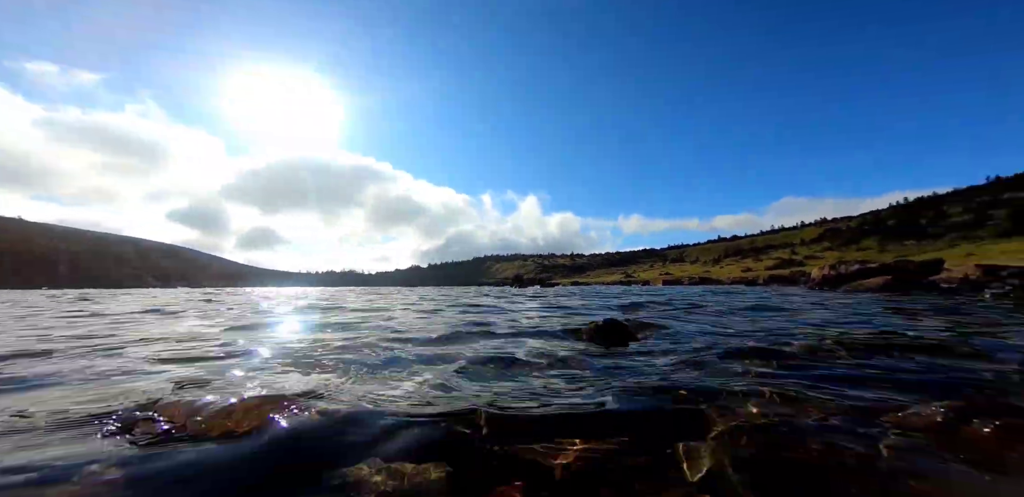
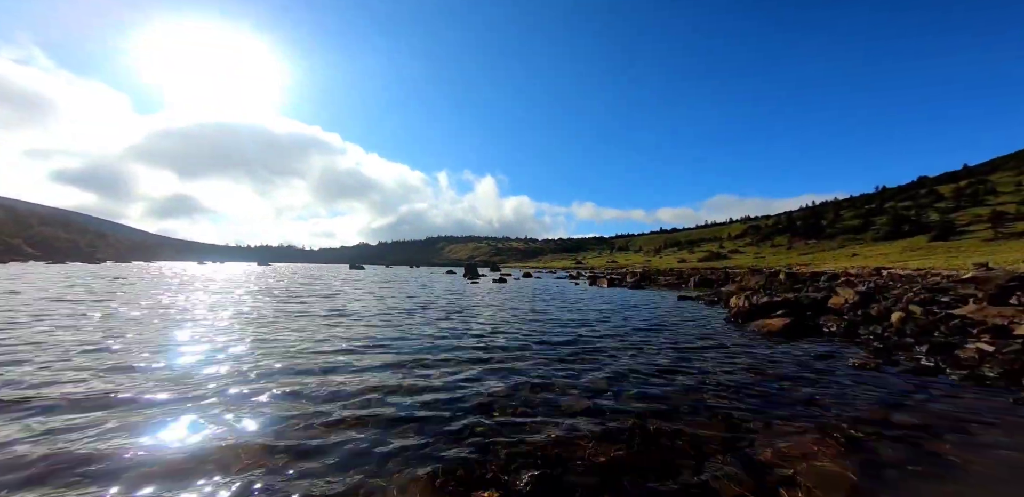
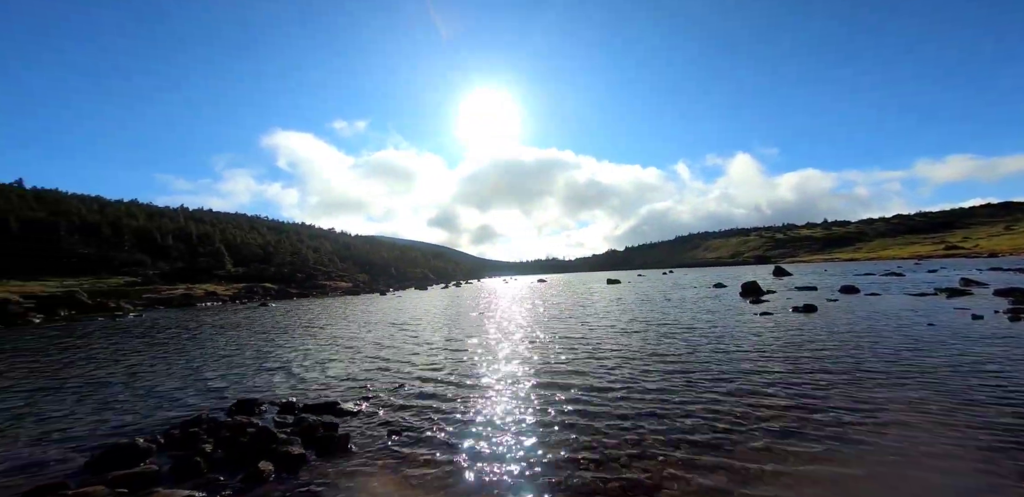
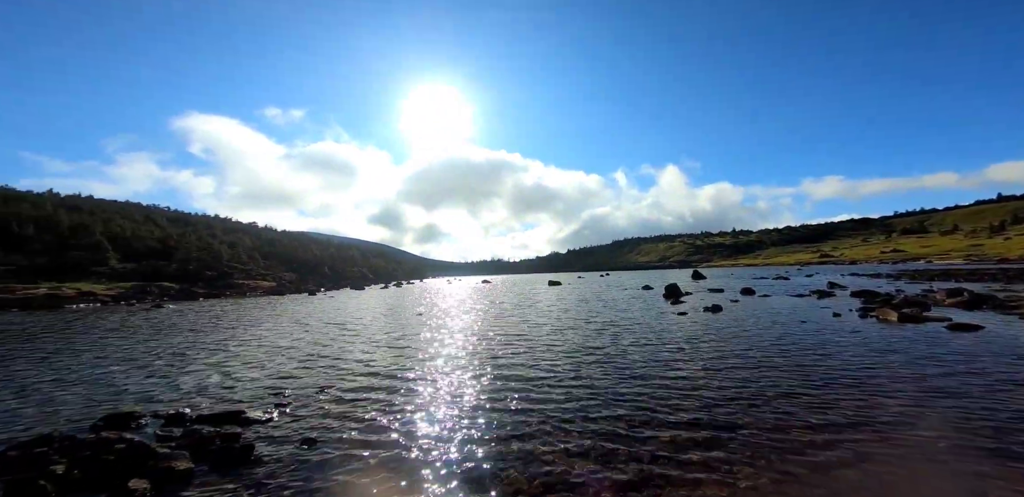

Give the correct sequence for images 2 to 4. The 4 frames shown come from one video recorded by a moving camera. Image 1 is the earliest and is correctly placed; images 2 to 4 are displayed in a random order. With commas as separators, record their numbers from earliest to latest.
2, 4, 3
